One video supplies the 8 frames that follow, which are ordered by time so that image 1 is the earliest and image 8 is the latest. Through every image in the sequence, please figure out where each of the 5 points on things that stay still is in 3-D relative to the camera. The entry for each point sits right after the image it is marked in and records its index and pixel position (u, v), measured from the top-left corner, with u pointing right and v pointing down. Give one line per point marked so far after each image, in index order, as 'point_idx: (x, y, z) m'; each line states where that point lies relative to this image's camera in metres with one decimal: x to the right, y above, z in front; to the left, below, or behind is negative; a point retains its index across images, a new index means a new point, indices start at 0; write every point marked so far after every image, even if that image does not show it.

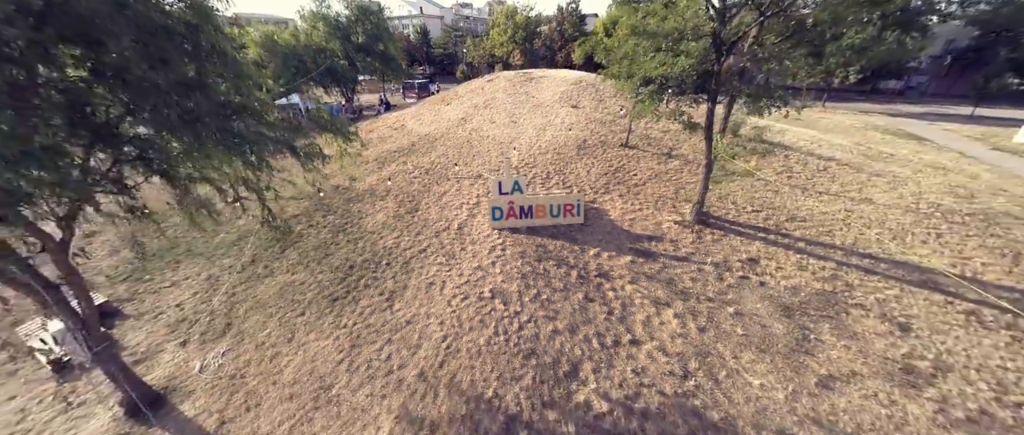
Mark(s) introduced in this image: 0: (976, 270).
0: (+8.8, -1.0, +5.9) m
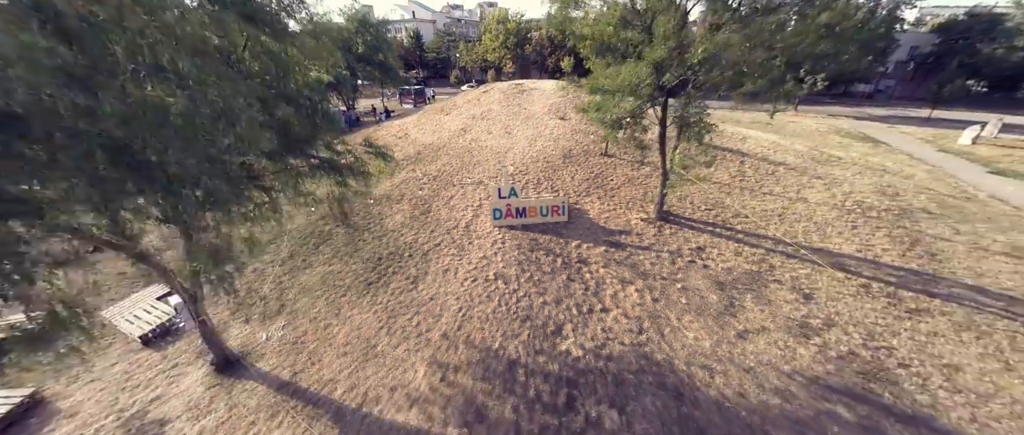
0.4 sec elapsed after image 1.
0: (+8.7, -0.9, +7.5) m
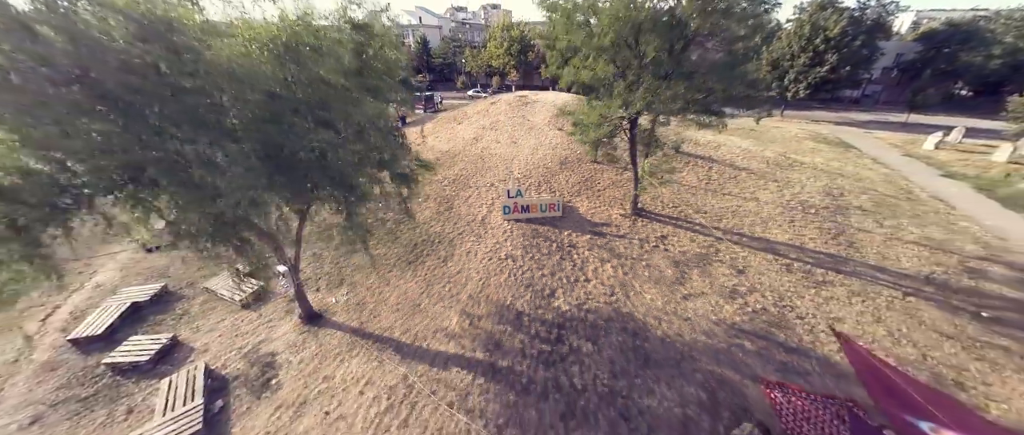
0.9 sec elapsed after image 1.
0: (+8.9, -0.7, +9.5) m
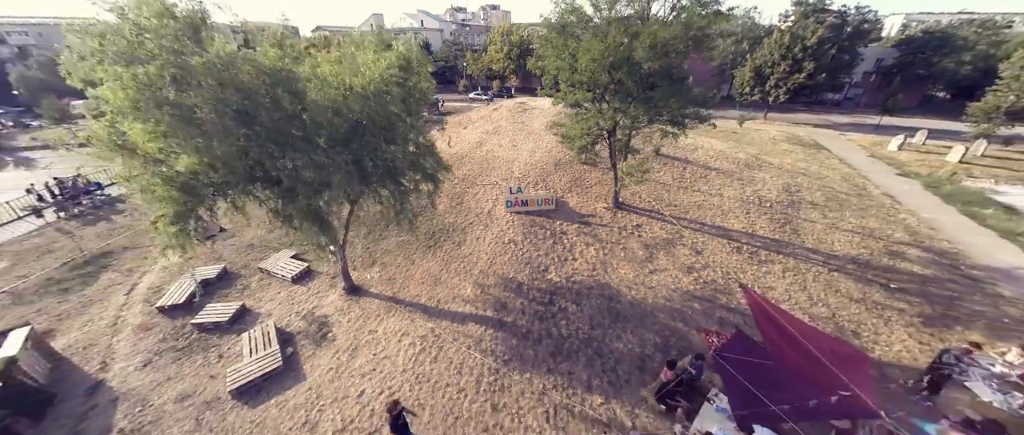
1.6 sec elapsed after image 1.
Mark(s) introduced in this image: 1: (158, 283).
0: (+8.9, -0.5, +11.5) m
1: (-12.8, -2.3, +11.3) m
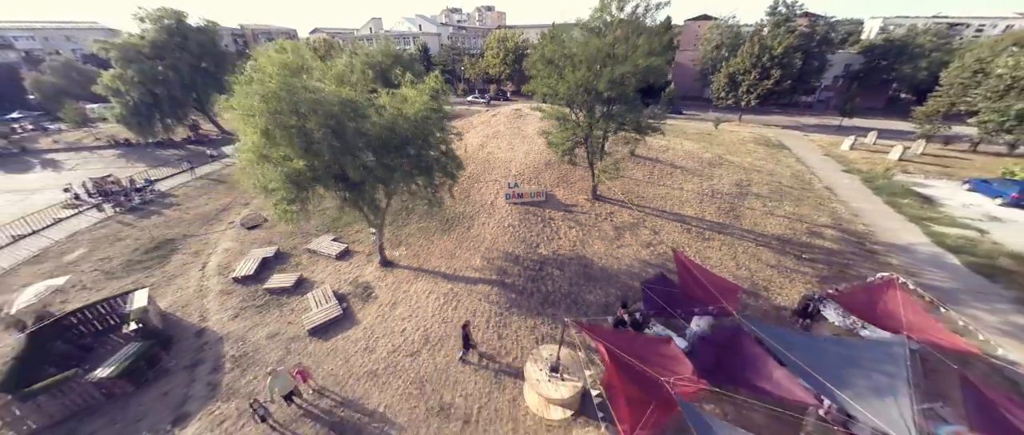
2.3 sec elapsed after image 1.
0: (+8.9, +0.1, +14.4) m
1: (-12.9, -1.9, +14.0) m
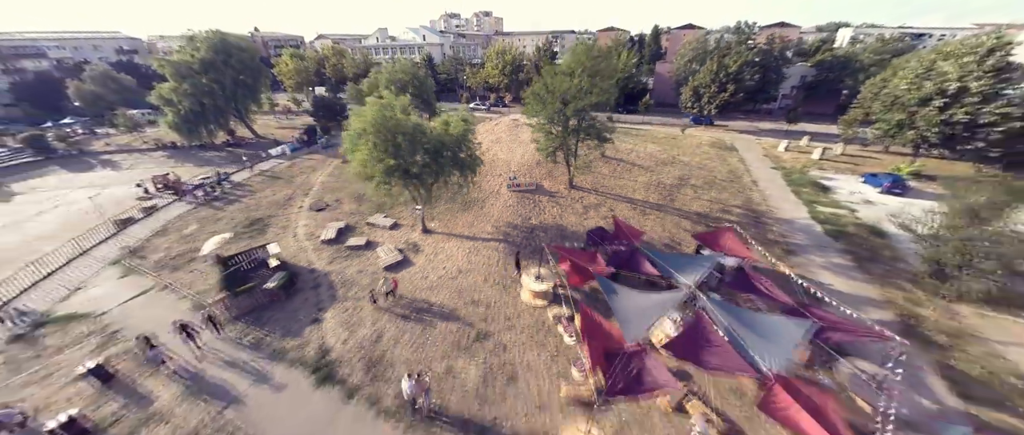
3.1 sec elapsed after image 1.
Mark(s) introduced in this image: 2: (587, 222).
0: (+8.9, +1.2, +20.4) m
1: (-12.9, -0.9, +19.8) m
2: (+4.3, -0.3, +18.2) m
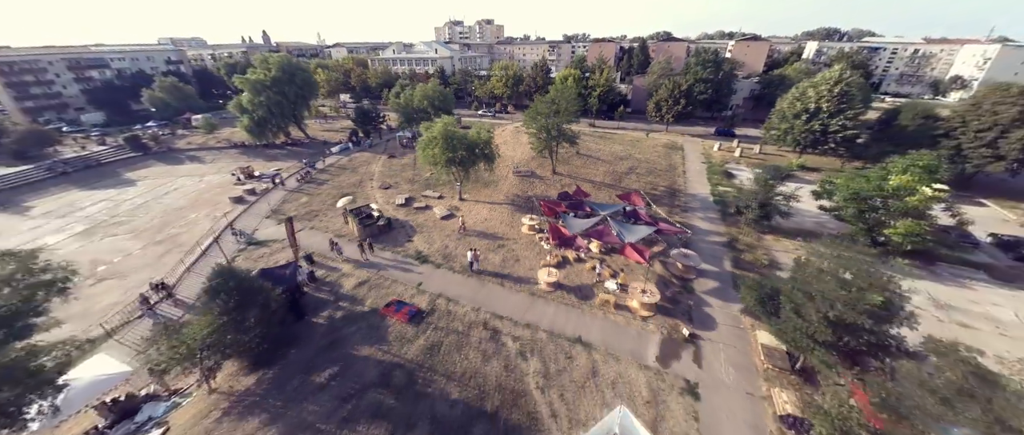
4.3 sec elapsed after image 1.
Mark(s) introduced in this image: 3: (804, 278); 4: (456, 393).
0: (+9.2, +3.8, +31.6) m
1: (-12.5, +1.8, +30.9) m
2: (+4.6, +2.3, +29.4) m
3: (+12.7, -2.5, +13.3) m
4: (-2.5, -7.7, +13.6) m
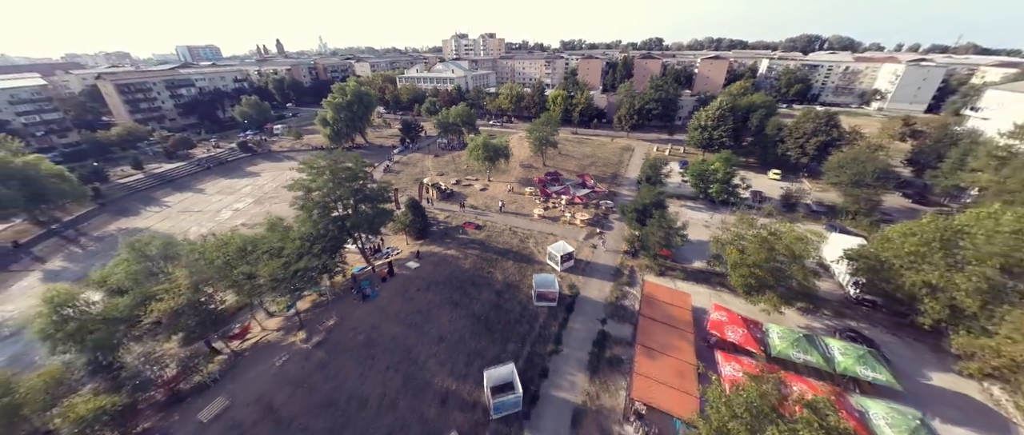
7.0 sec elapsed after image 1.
0: (+10.4, +8.3, +53.0) m
1: (-11.4, +6.2, +52.3) m
2: (+5.8, +6.8, +50.8) m
3: (+13.9, +2.1, +34.7) m
4: (-1.2, -3.2, +34.9) m
